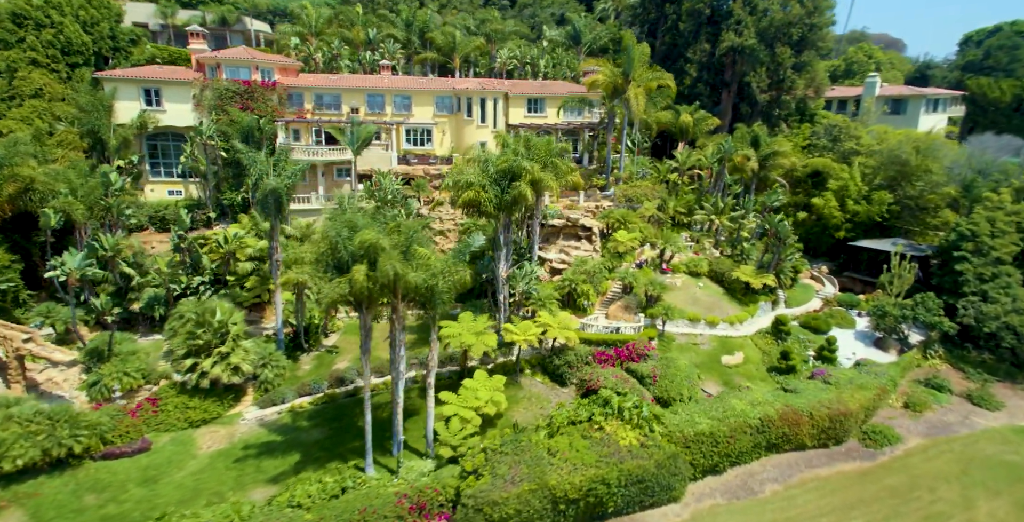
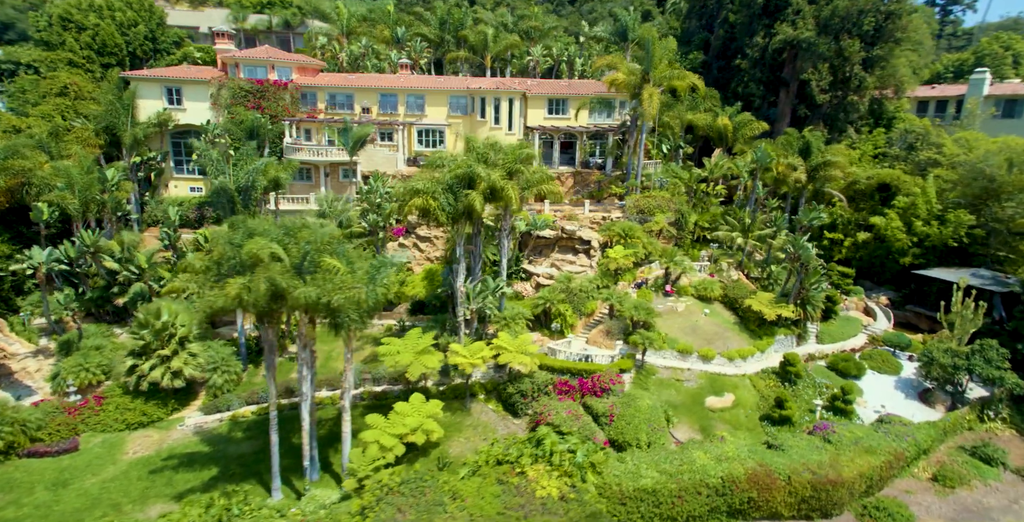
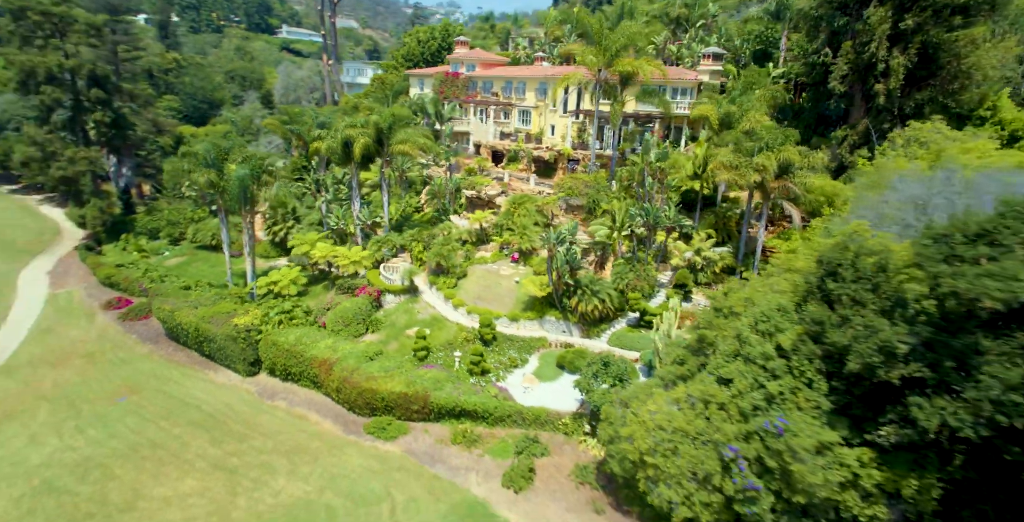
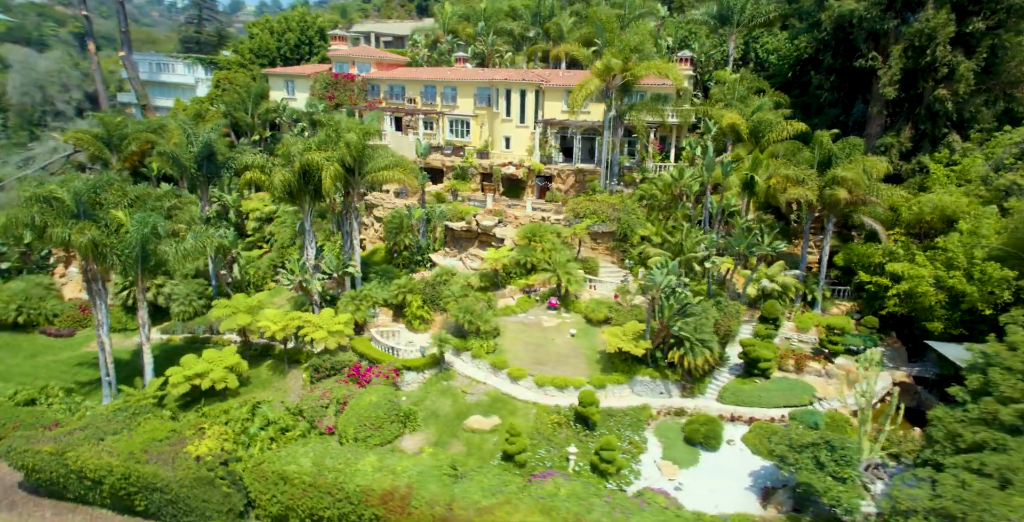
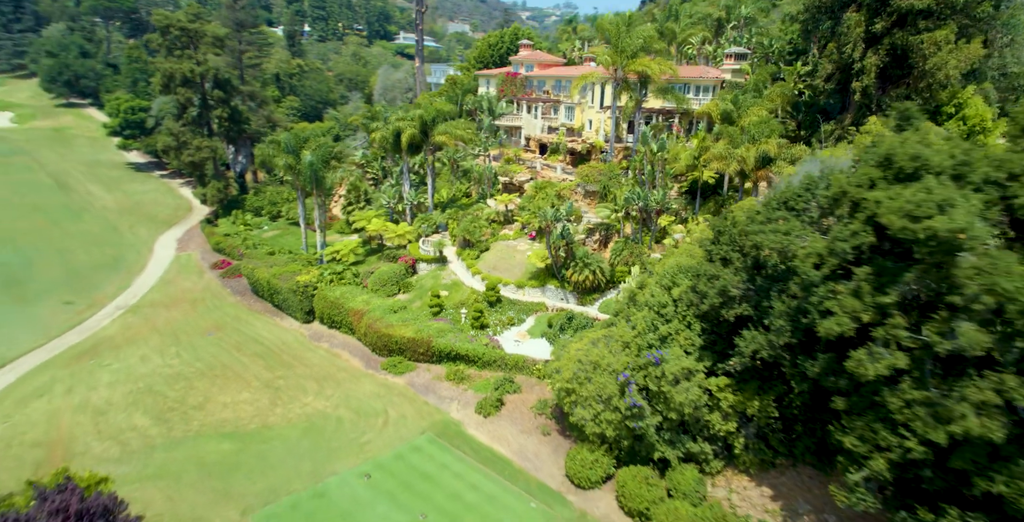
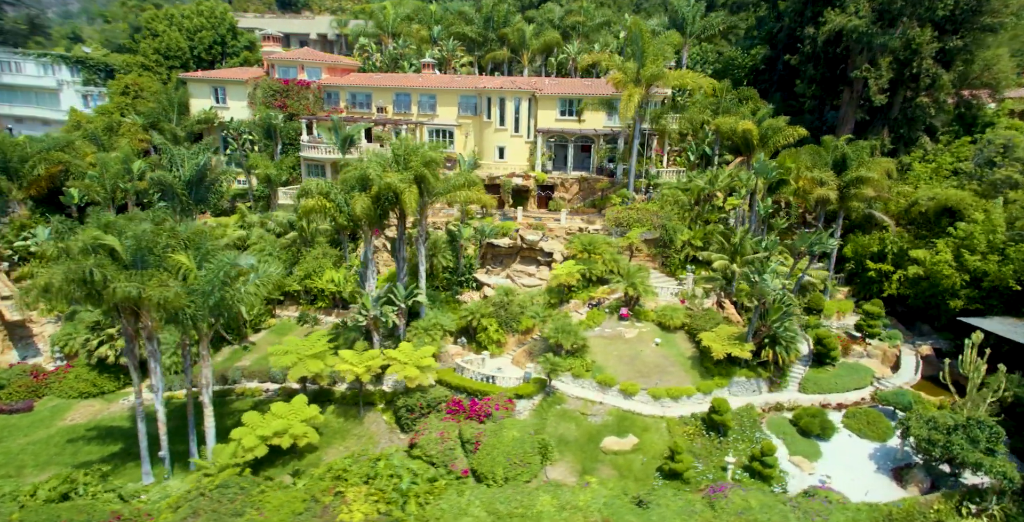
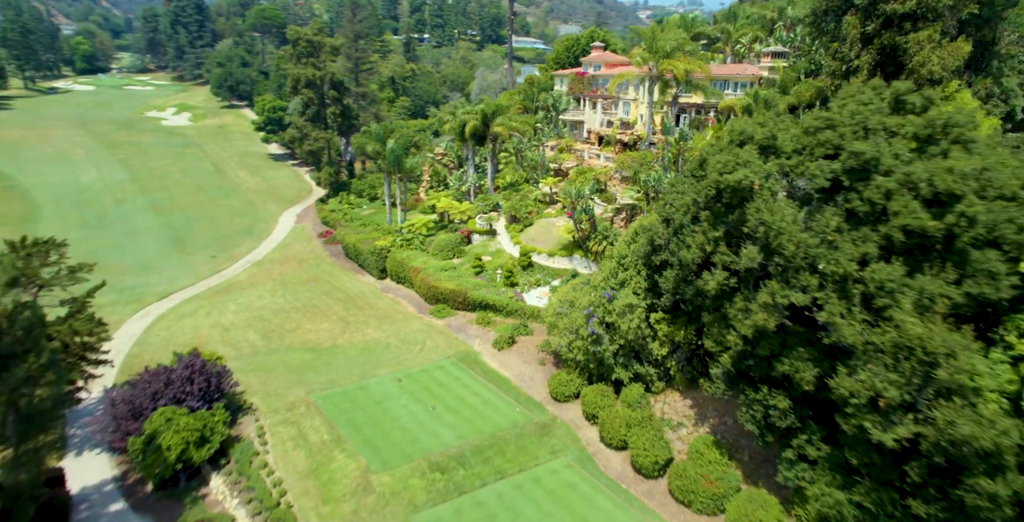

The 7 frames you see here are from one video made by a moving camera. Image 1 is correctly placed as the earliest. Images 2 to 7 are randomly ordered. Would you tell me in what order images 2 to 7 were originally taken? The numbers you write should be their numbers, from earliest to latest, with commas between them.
2, 6, 4, 3, 5, 7
